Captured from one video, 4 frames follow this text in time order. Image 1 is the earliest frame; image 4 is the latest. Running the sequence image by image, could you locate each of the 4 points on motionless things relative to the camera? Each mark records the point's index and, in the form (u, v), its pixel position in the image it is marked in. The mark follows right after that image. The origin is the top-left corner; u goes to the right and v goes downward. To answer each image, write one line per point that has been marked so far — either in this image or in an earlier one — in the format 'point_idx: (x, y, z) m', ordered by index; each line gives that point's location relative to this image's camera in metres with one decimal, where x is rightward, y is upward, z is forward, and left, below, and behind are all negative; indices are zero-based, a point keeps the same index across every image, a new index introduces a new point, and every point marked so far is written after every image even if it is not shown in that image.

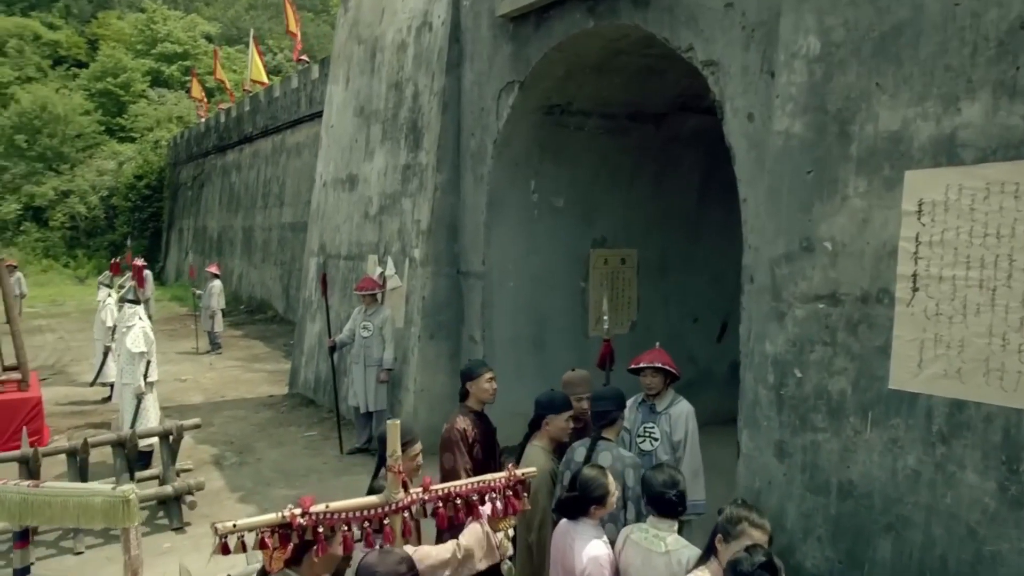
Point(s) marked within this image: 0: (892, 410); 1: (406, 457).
0: (+1.6, -0.5, +3.7) m
1: (-0.4, -0.7, +3.4) m
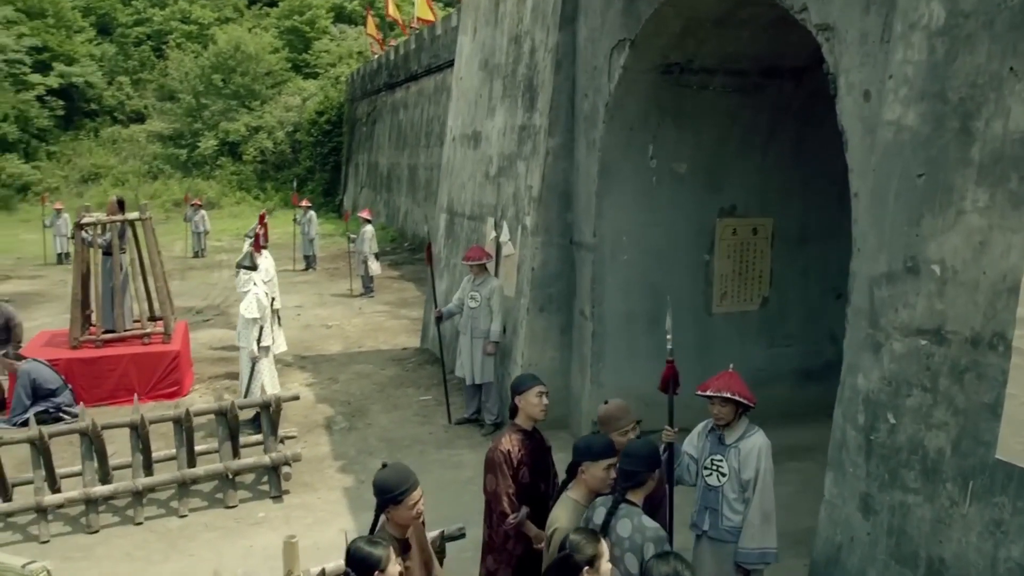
0: (+1.7, -0.7, +3.0) m
1: (-0.4, -0.8, +3.2) m
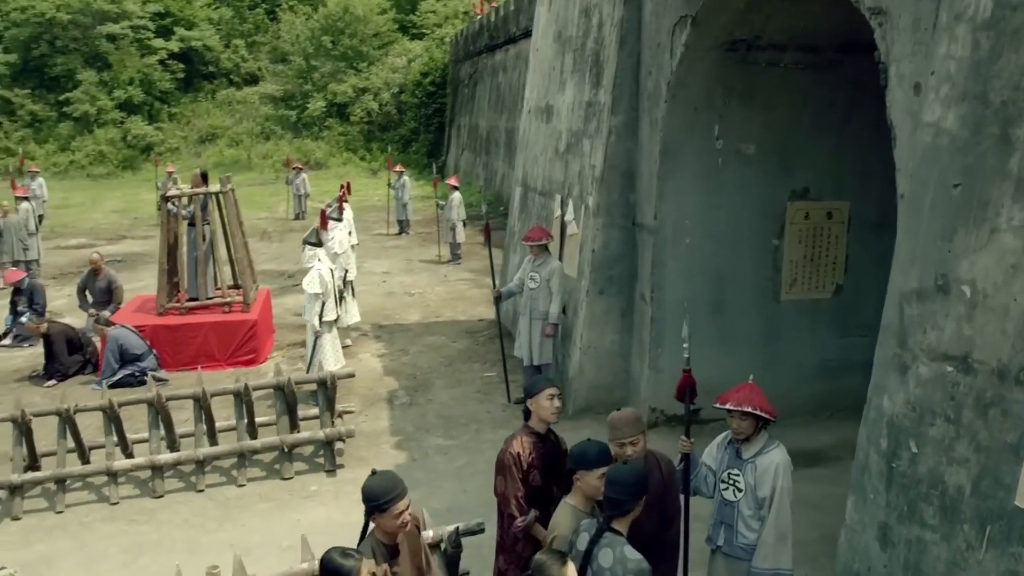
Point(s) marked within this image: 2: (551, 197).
0: (+1.6, -0.8, +2.8) m
1: (-0.4, -0.8, +3.2) m
2: (+0.4, +0.9, +8.5) m
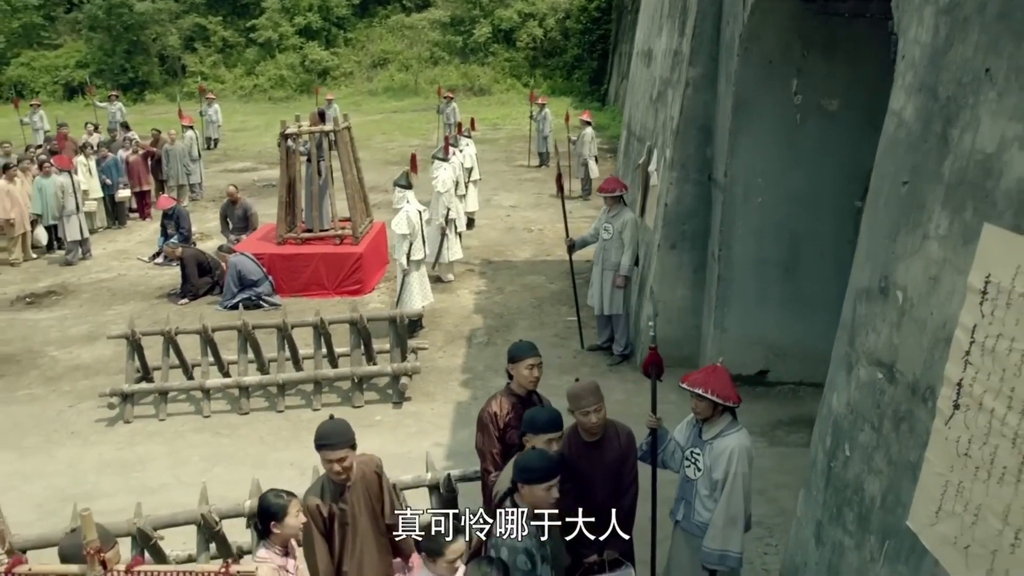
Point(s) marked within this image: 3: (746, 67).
0: (+1.2, -0.8, +2.7) m
1: (-0.7, -0.7, +3.5) m
2: (+1.3, +1.4, +8.4) m
3: (+1.7, +1.6, +6.2) m
